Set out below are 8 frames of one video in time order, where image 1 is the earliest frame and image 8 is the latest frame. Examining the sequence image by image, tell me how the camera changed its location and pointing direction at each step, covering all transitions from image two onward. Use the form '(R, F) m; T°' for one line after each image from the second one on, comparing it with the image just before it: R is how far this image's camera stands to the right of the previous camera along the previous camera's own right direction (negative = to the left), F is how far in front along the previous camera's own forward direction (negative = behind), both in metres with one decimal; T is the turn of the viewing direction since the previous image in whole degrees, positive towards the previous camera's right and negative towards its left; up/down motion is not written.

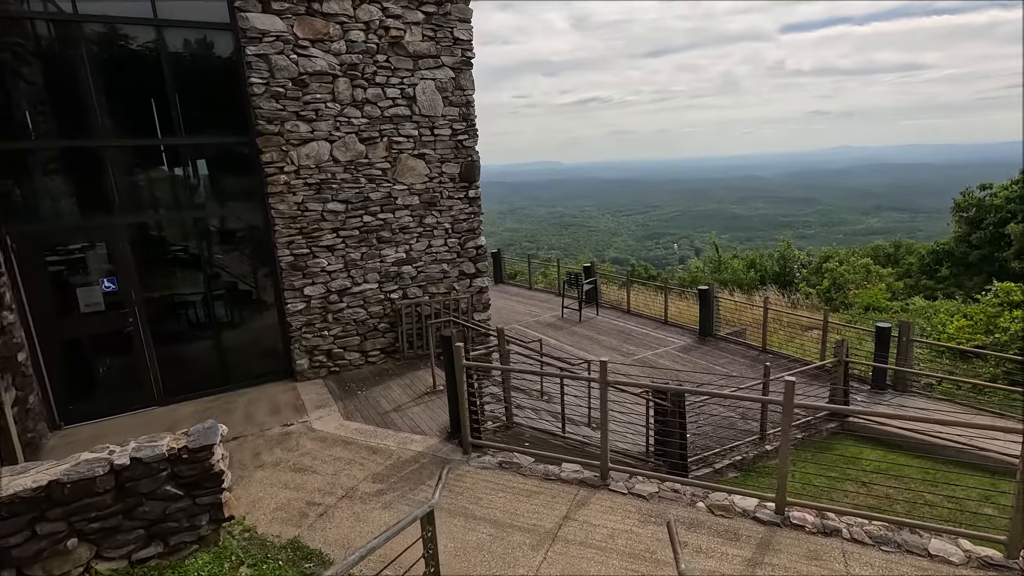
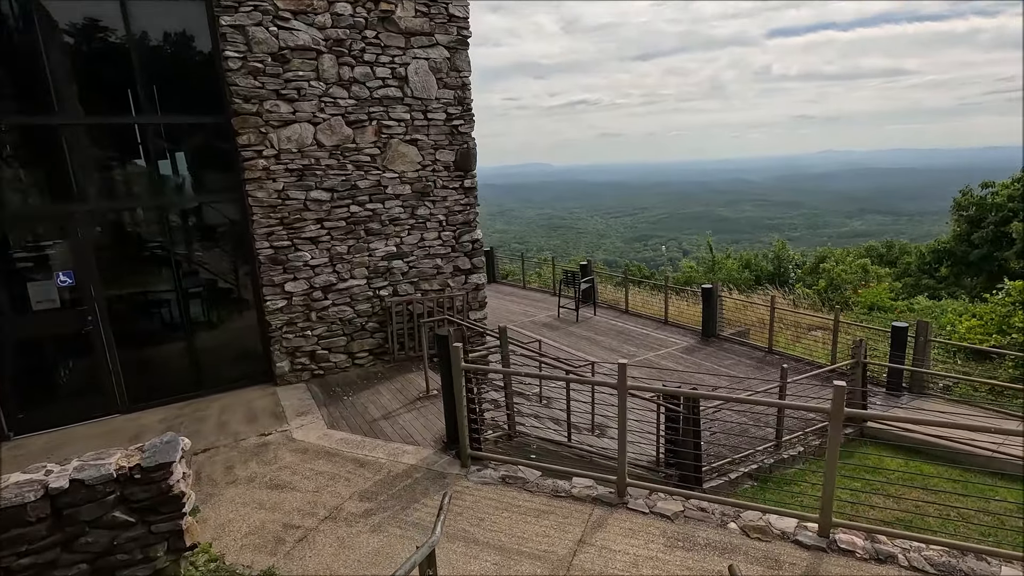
(-0.1, +0.5) m; +1°
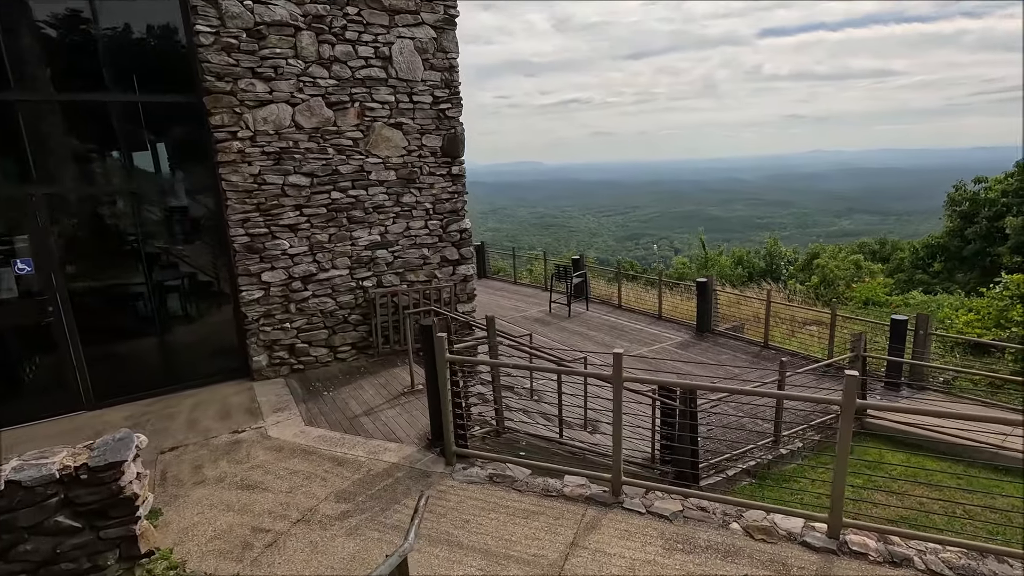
(0.0, +0.3) m; +1°
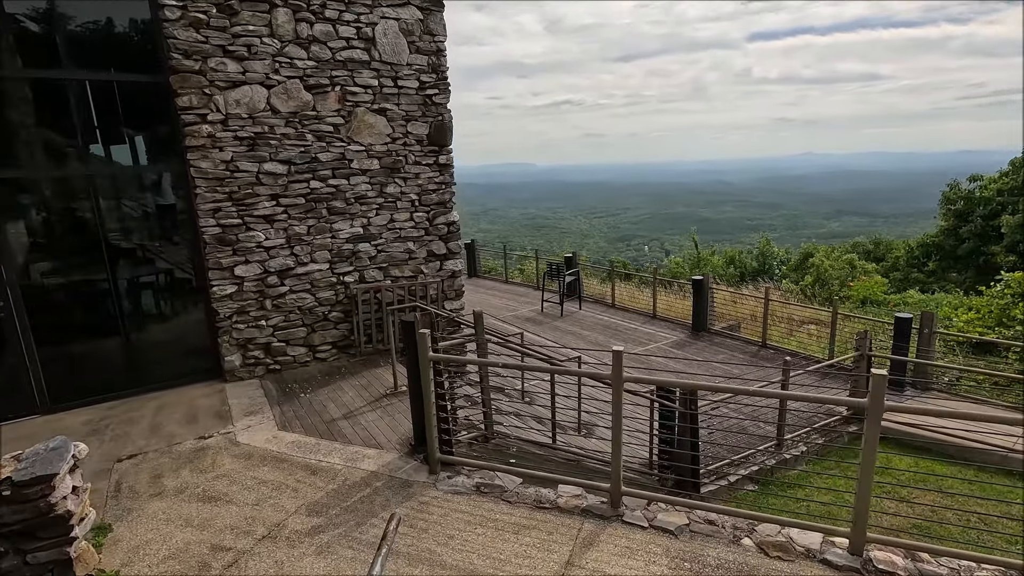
(0.0, +0.4) m; +1°
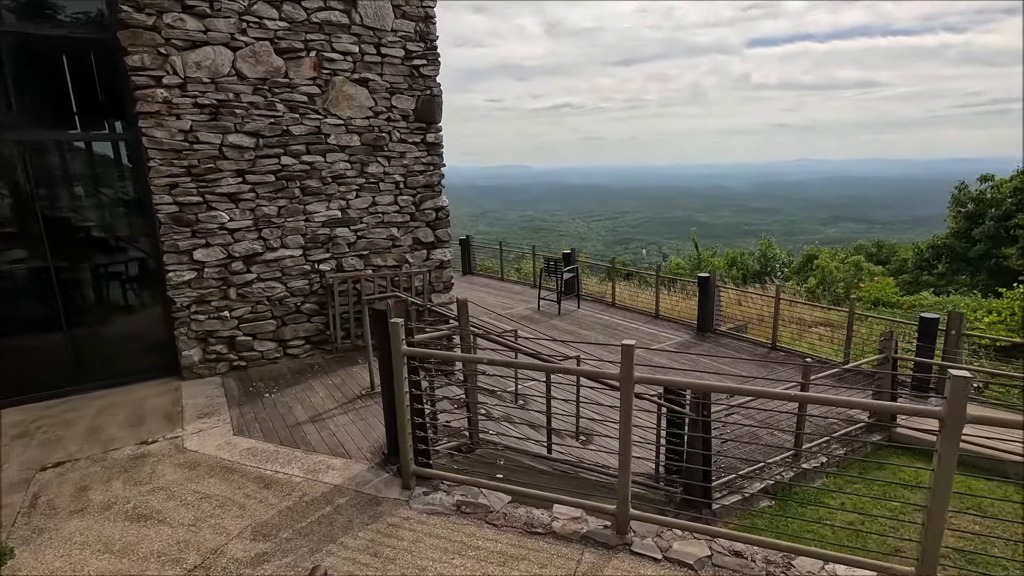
(0.0, +0.6) m; 0°
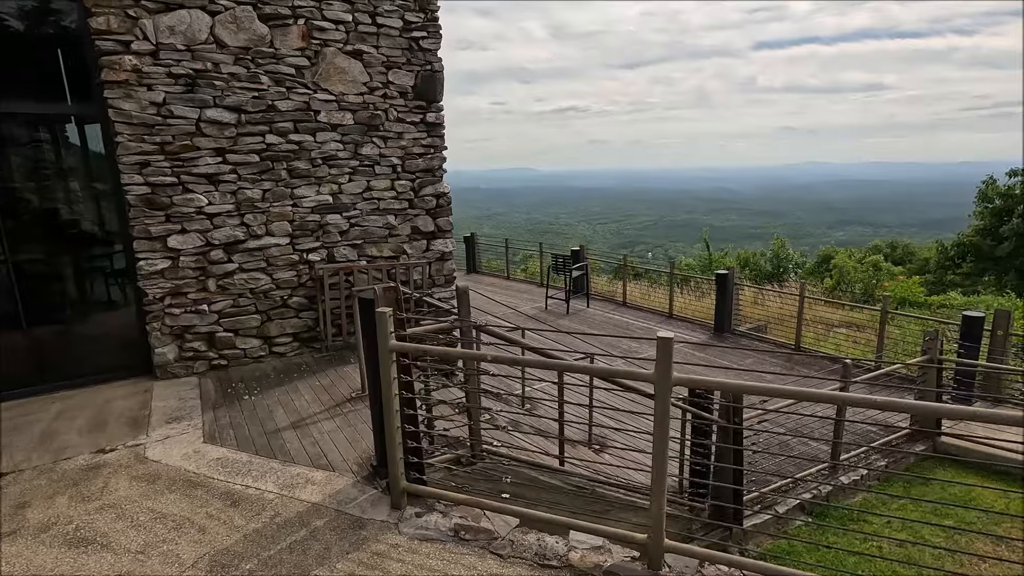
(0.0, +0.5) m; -1°
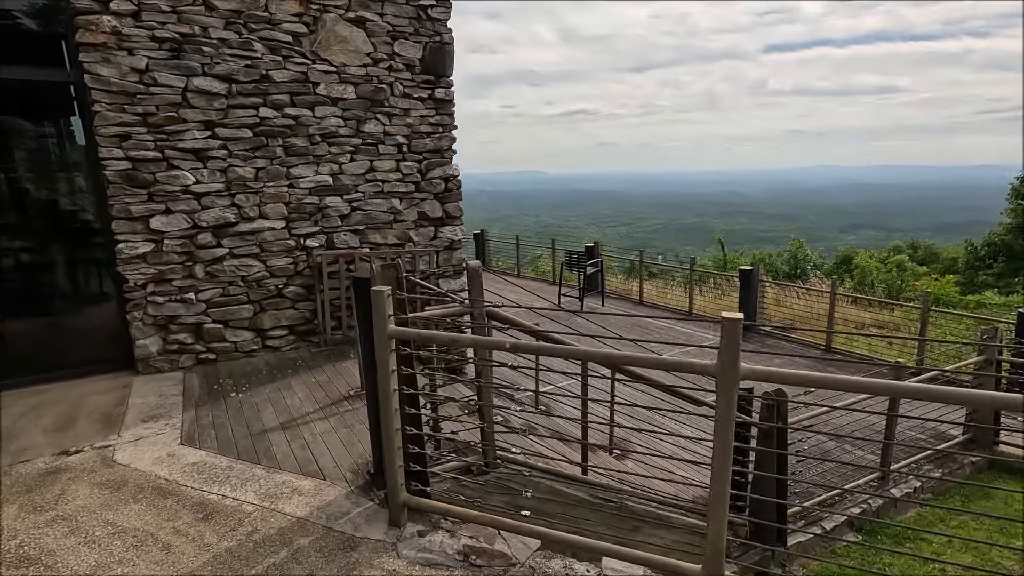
(-0.1, +0.5) m; -1°
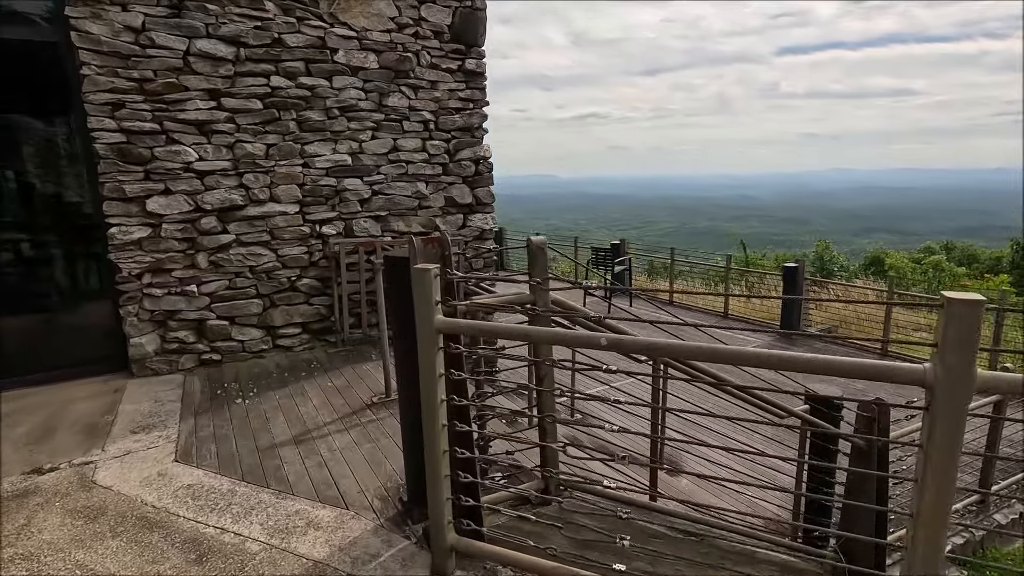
(-0.2, +0.6) m; -1°
